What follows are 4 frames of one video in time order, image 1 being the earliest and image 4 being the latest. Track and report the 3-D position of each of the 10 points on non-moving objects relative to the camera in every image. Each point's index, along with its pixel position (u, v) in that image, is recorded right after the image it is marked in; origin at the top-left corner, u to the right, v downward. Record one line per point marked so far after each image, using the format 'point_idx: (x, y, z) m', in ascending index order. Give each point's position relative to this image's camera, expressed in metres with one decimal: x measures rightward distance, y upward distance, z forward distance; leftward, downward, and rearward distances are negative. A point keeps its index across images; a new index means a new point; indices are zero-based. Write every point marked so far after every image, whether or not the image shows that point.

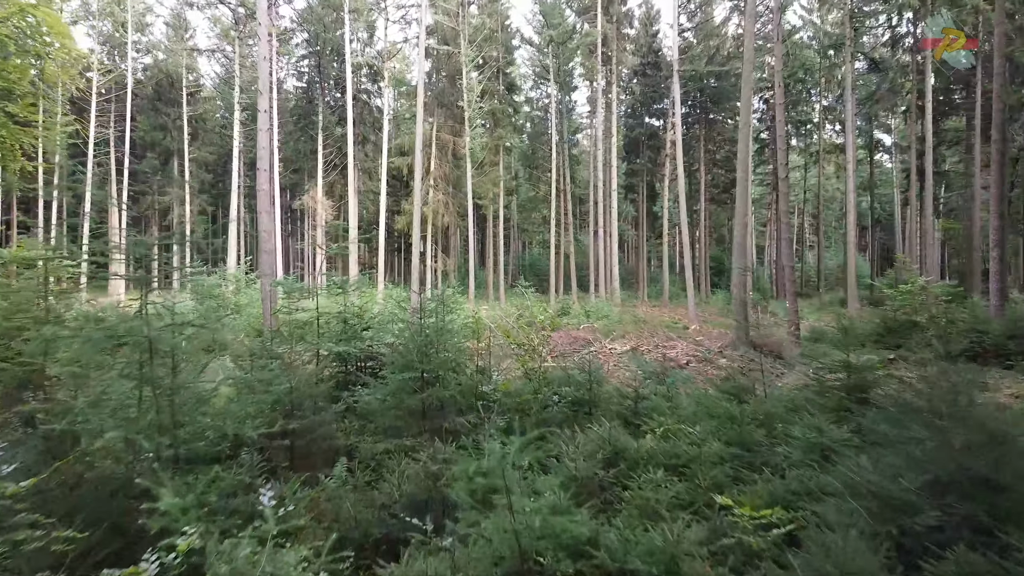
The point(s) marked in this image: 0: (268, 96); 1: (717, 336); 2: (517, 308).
0: (-3.1, +2.4, +10.2) m
1: (+2.7, -0.7, +10.7) m
2: (+0.1, -0.4, +15.8) m
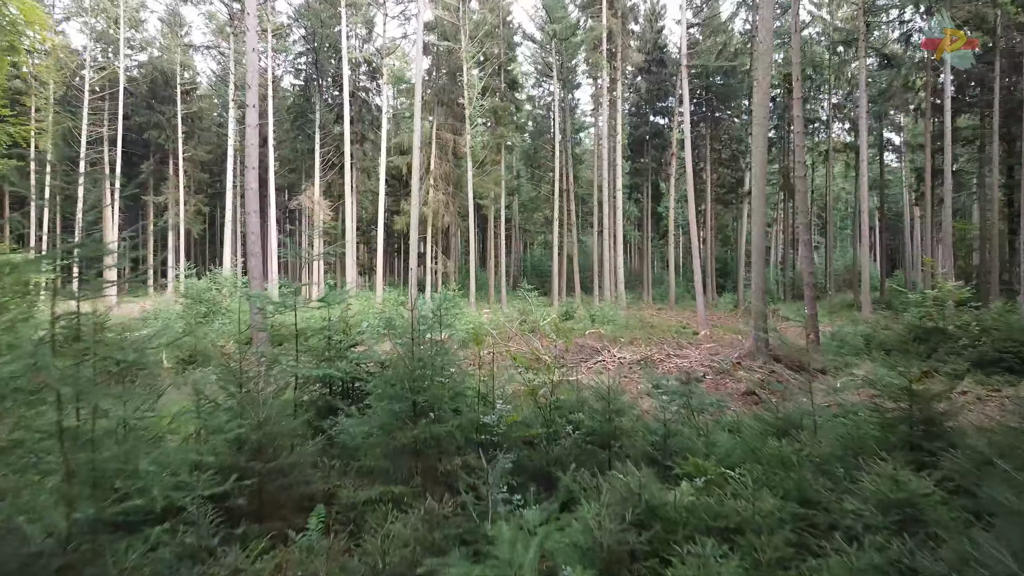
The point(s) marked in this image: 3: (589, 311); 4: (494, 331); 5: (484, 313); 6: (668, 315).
0: (-3.0, +2.3, +9.7) m
1: (+2.7, -0.8, +10.2) m
2: (+0.1, -0.5, +15.3) m
3: (+1.6, -0.5, +16.6) m
4: (-0.3, -0.7, +11.4) m
5: (-0.5, -0.5, +15.8) m
6: (+3.3, -0.6, +17.4) m
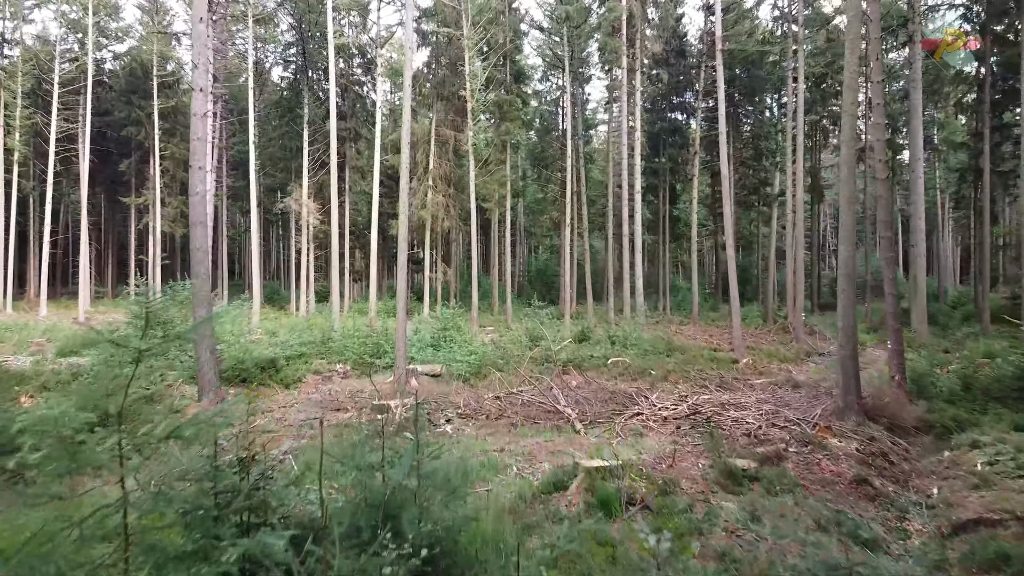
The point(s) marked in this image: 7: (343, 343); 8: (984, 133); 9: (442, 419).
0: (-2.9, +2.0, +7.8) m
1: (+2.8, -1.0, +8.2) m
2: (+0.3, -0.7, +13.3) m
3: (+1.7, -0.8, +14.7) m
4: (-0.1, -0.9, +9.5) m
5: (-0.4, -0.8, +13.9) m
6: (+3.5, -0.9, +15.5) m
7: (-2.4, -0.8, +11.7) m
8: (+10.8, +3.5, +18.6) m
9: (-0.6, -1.1, +7.0) m
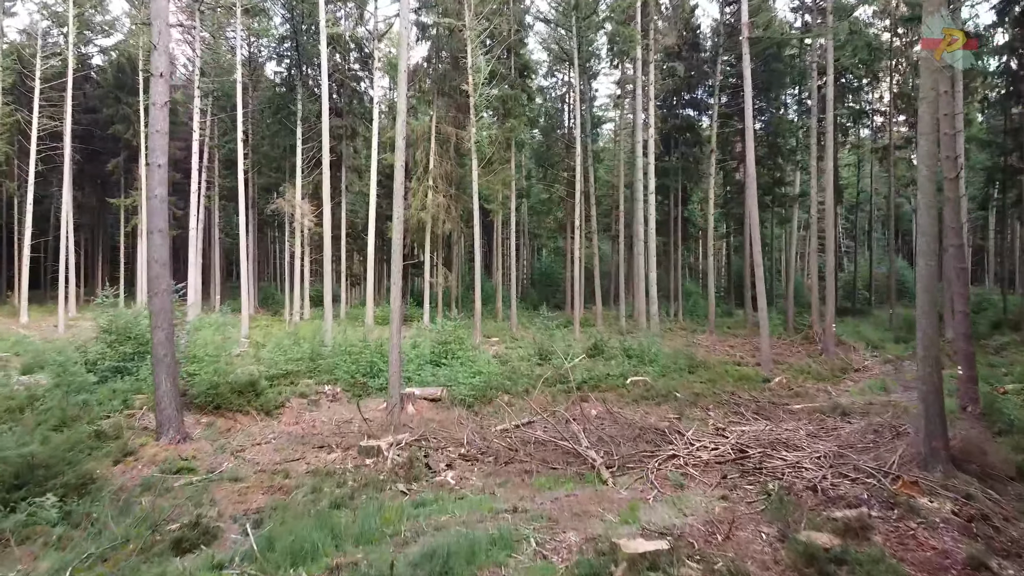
0: (-2.8, +1.9, +6.7) m
1: (+2.9, -1.2, +7.1) m
2: (+0.4, -0.9, +12.2) m
3: (+1.8, -0.9, +13.6) m
4: (0.0, -1.1, +8.4) m
5: (-0.3, -0.9, +12.8) m
6: (+3.6, -1.0, +14.4) m
7: (-2.3, -0.9, +10.6) m
8: (+10.9, +3.4, +17.5) m
9: (-0.5, -1.3, +5.9) m
